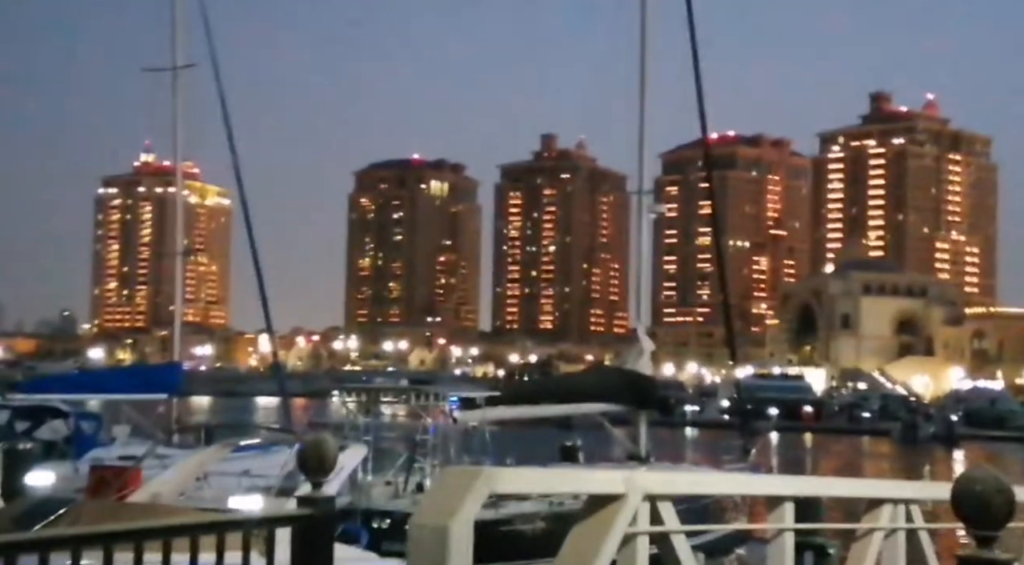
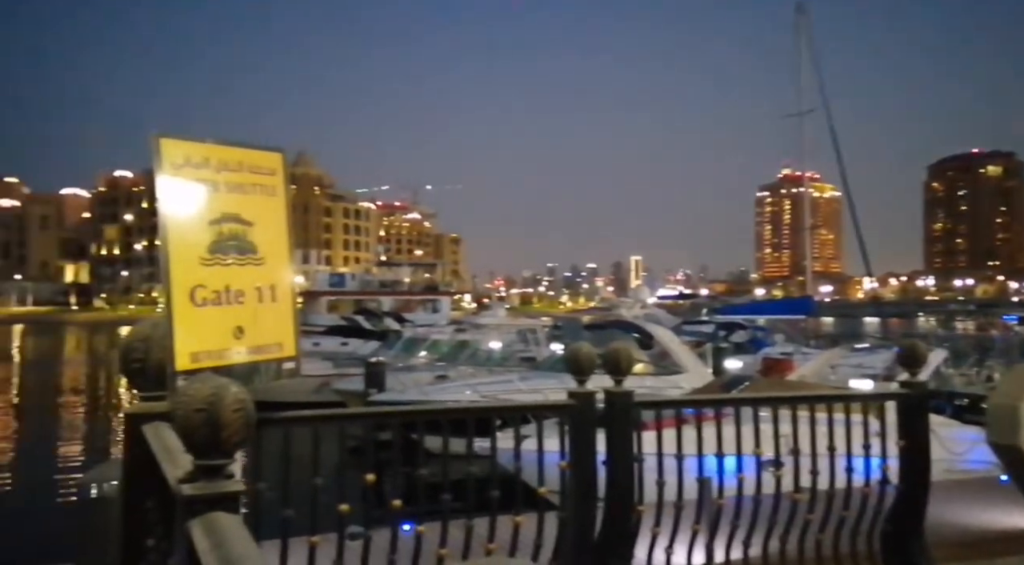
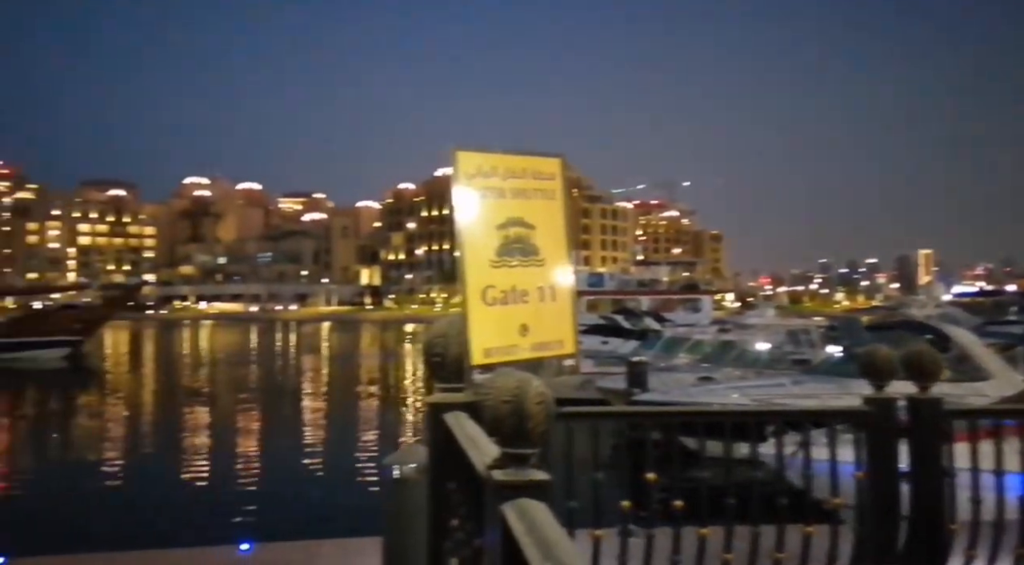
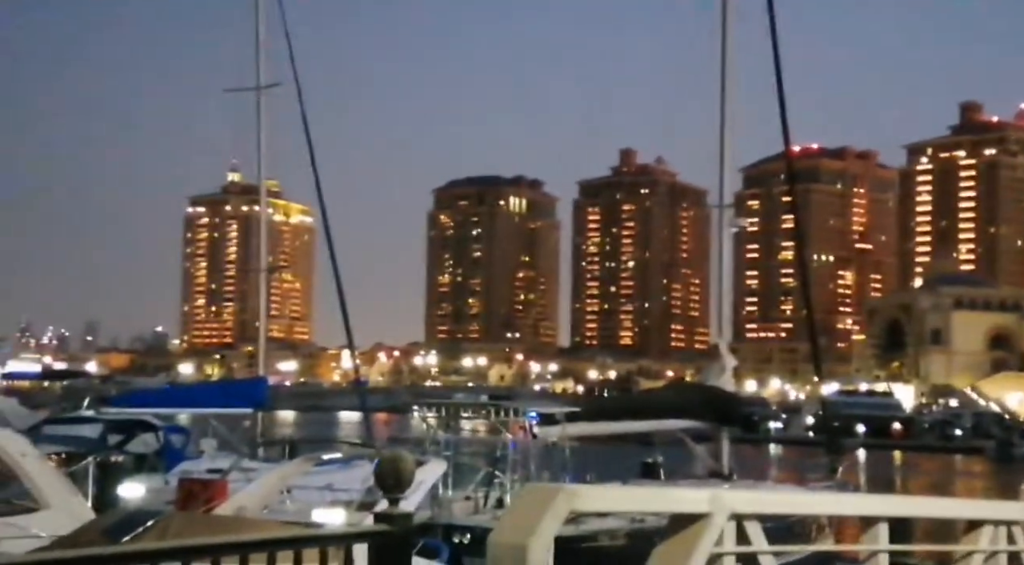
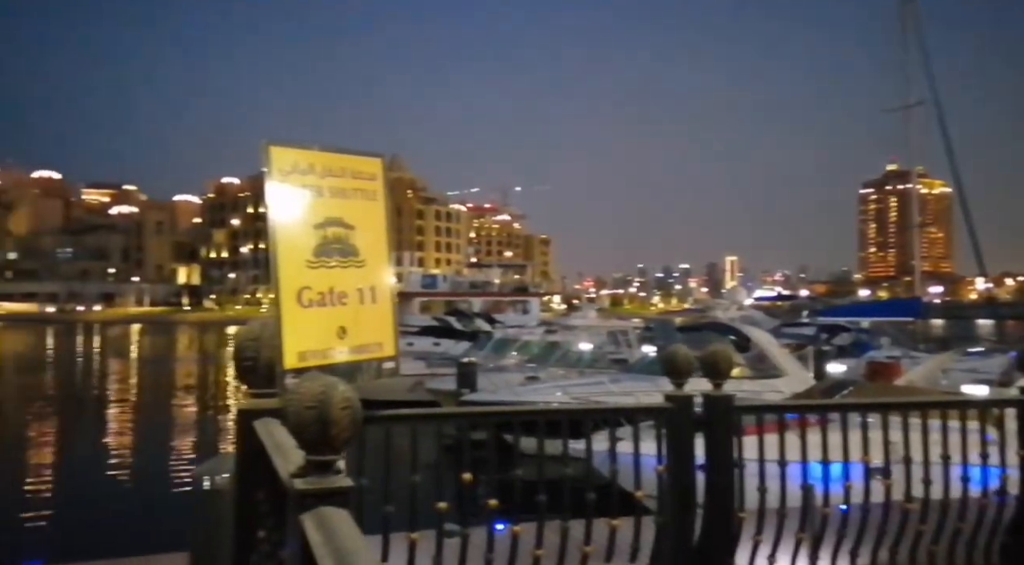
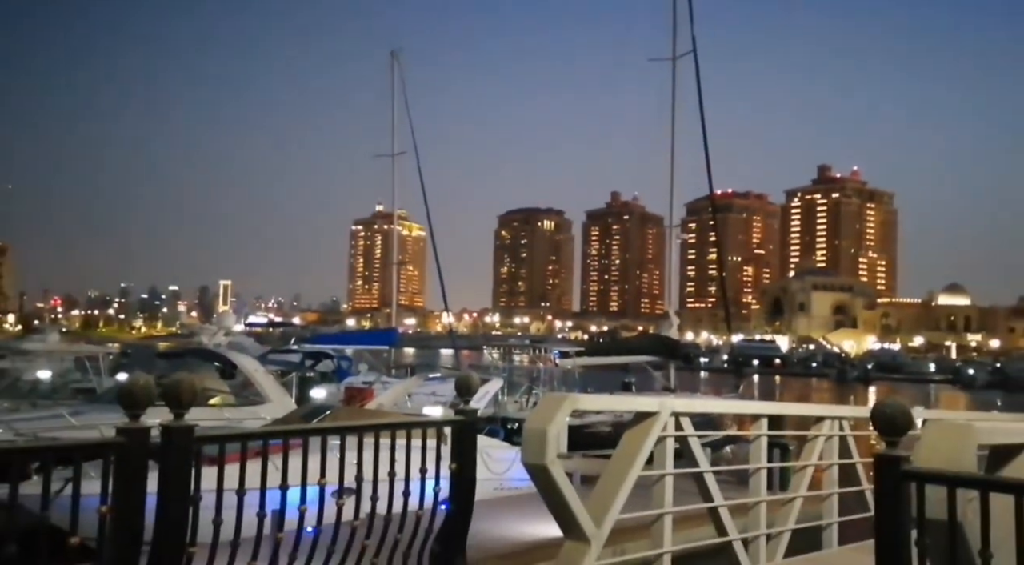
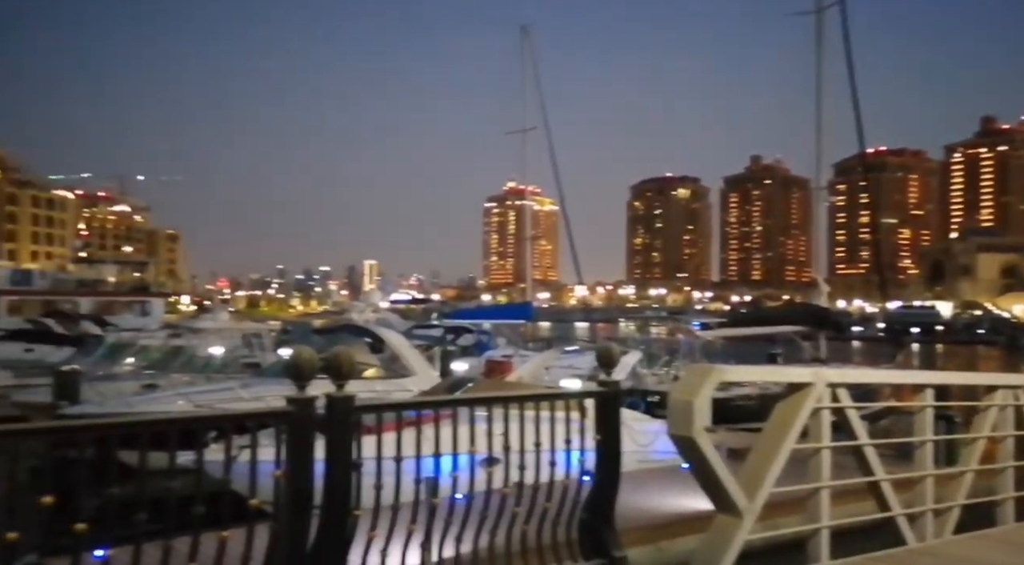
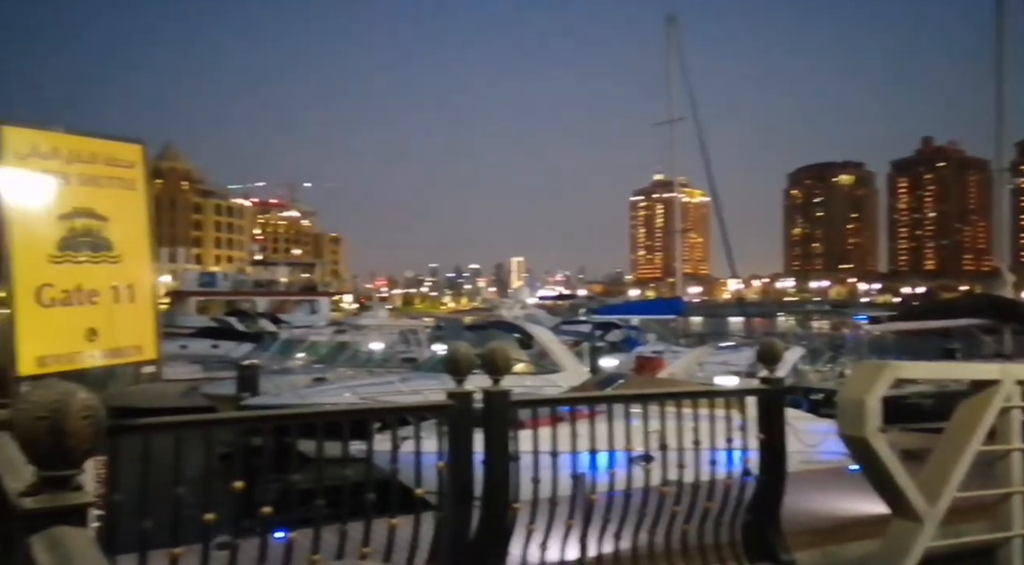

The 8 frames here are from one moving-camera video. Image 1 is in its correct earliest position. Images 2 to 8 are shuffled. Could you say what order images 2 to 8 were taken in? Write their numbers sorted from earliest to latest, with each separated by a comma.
4, 6, 7, 8, 2, 5, 3
